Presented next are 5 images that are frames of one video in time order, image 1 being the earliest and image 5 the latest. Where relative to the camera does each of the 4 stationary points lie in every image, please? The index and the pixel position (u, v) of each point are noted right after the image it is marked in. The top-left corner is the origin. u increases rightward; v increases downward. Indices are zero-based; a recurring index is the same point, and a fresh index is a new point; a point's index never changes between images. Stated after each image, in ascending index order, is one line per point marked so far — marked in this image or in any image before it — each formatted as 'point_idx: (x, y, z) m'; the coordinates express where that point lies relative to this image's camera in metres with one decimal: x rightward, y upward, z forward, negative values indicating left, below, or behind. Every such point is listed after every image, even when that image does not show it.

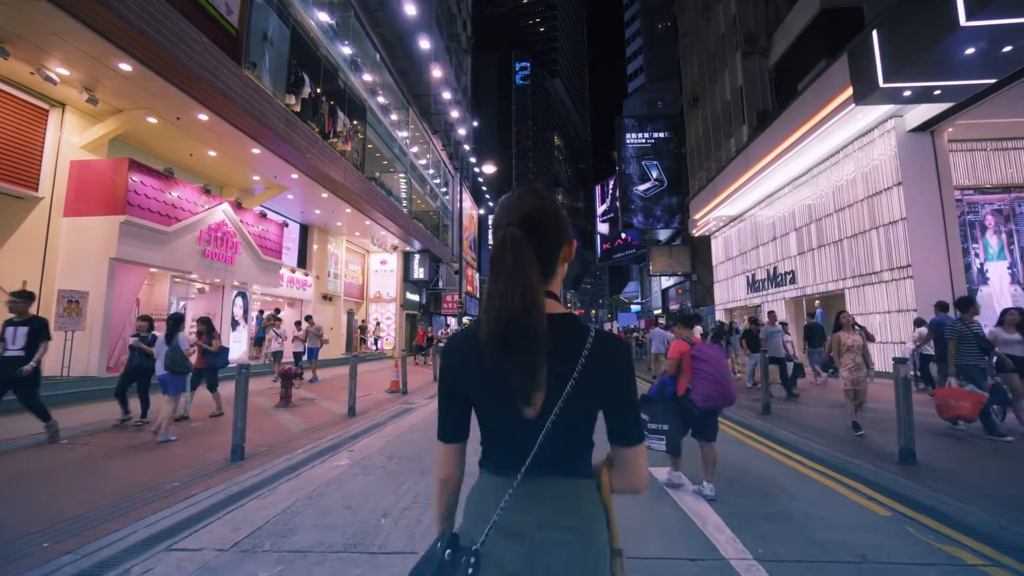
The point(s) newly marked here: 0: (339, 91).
0: (-6.1, +6.9, +17.4) m
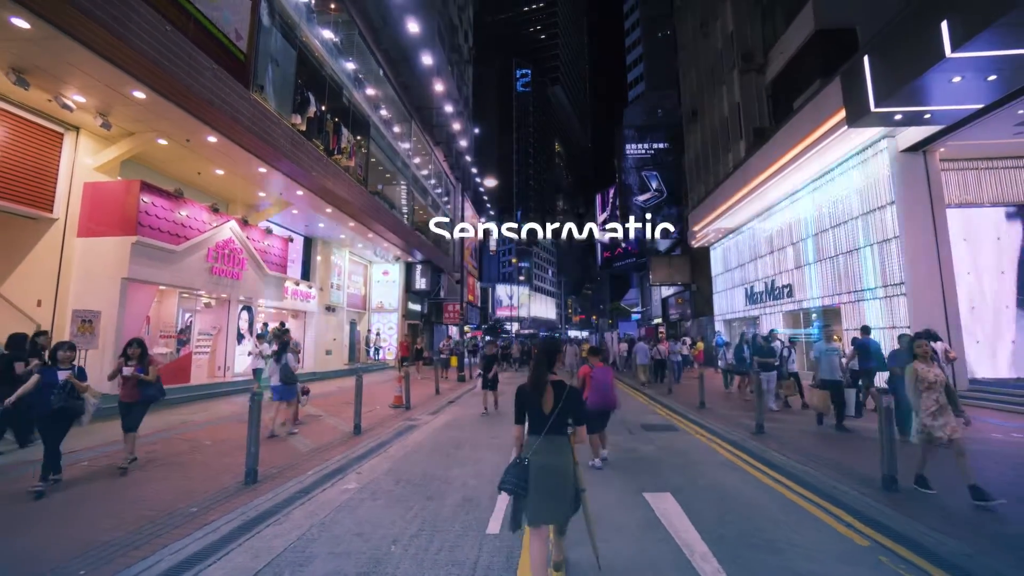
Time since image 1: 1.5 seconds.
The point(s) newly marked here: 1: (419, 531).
0: (-6.0, +6.4, +17.7) m
1: (-0.8, -2.1, +4.3) m
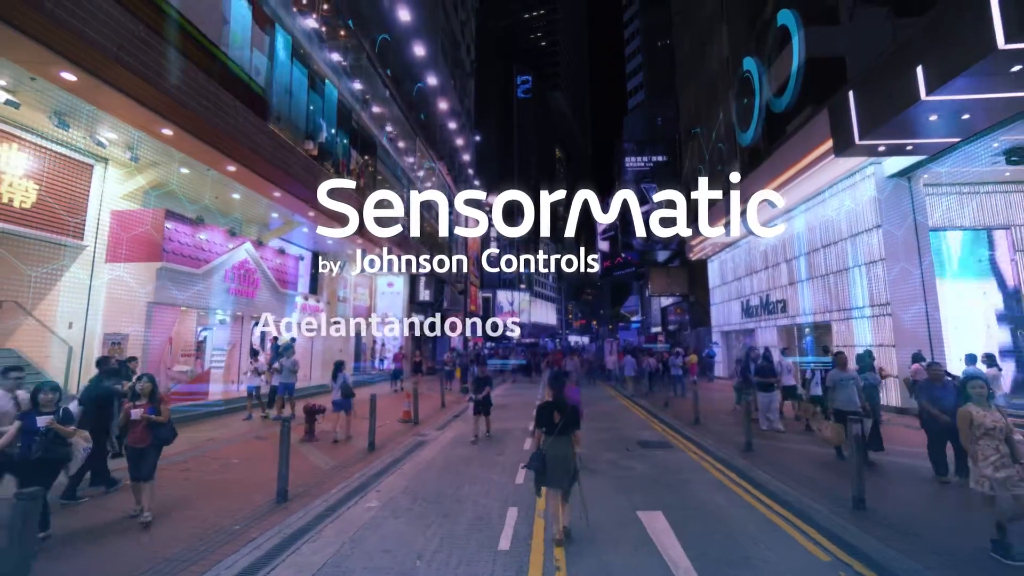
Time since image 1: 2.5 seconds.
0: (-5.9, +5.9, +18.4) m
1: (-0.7, -2.6, +4.9) m
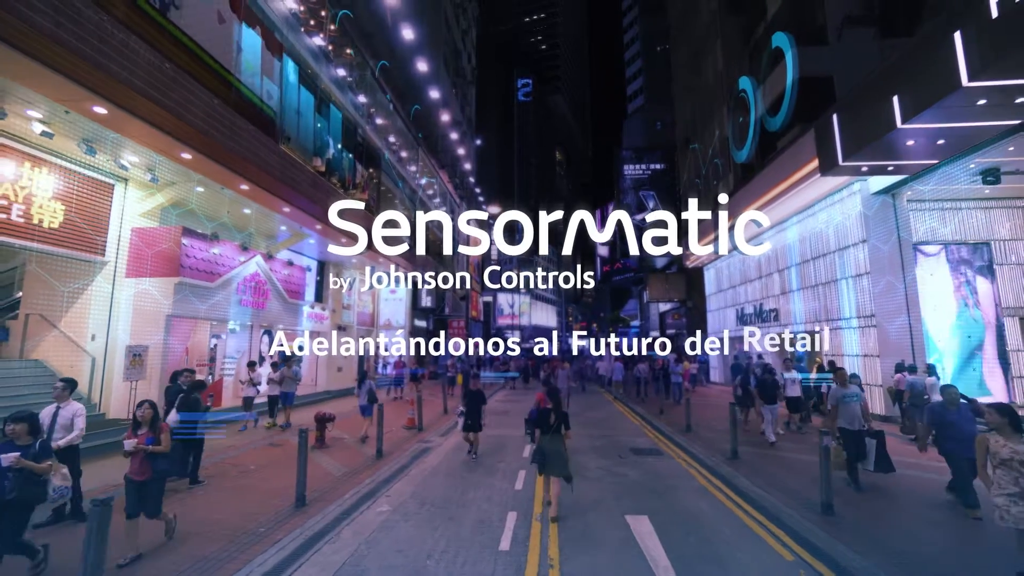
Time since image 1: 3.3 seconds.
0: (-5.9, +5.5, +18.9) m
1: (-0.7, -2.9, +5.4) m
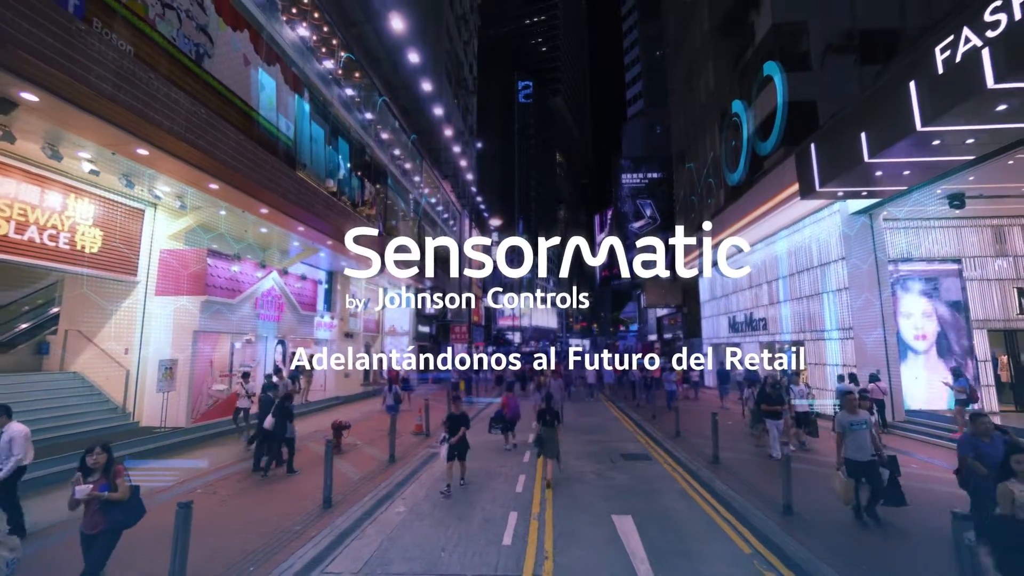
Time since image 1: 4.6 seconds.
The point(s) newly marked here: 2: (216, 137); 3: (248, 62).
0: (-5.9, +5.1, +19.9) m
1: (-0.7, -3.3, +6.4) m
2: (-6.1, +3.1, +10.2) m
3: (-6.5, +5.6, +12.0) m
